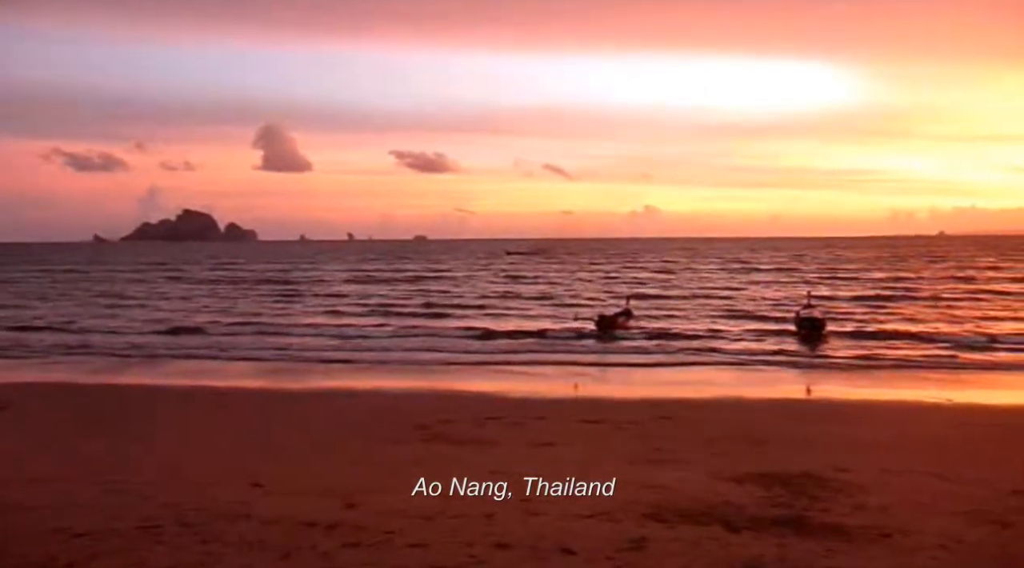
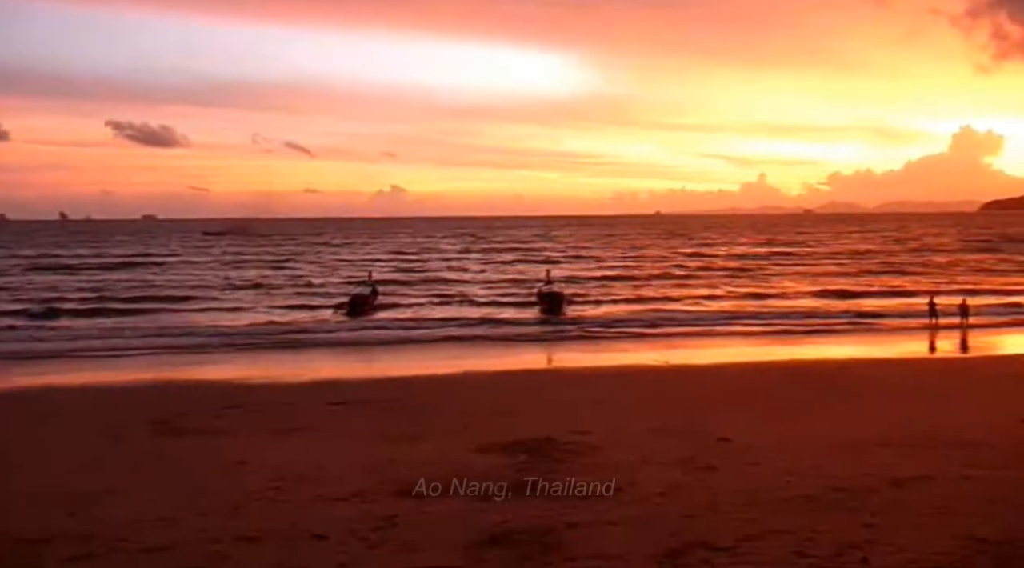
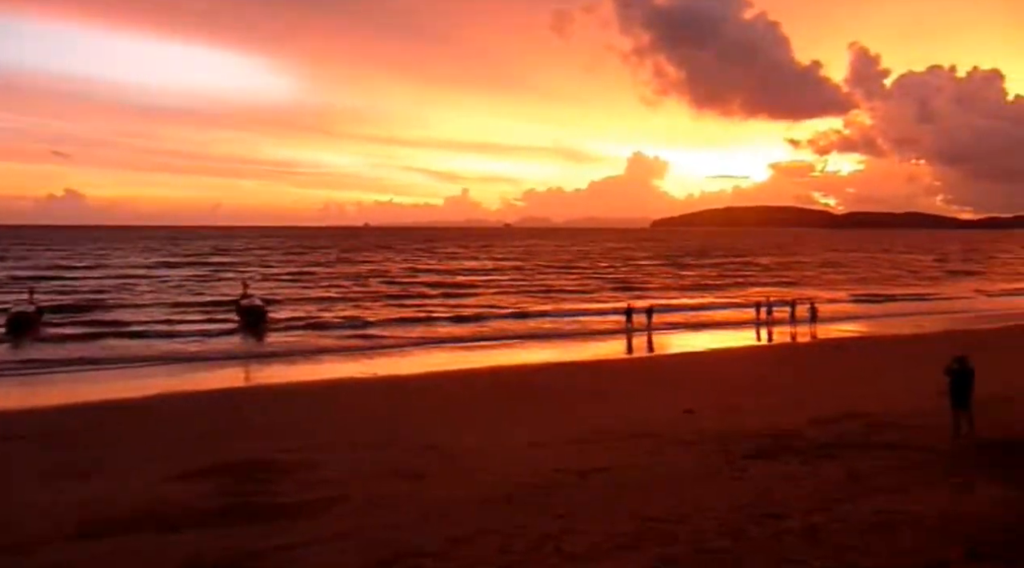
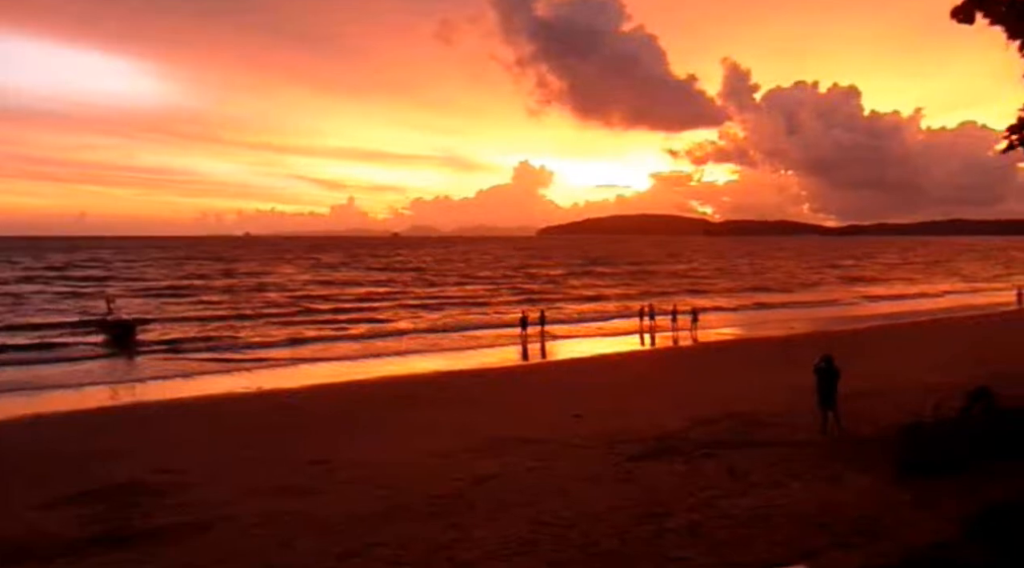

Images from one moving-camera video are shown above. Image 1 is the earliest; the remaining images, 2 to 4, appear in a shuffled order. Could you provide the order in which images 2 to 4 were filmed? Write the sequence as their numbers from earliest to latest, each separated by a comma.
2, 3, 4
